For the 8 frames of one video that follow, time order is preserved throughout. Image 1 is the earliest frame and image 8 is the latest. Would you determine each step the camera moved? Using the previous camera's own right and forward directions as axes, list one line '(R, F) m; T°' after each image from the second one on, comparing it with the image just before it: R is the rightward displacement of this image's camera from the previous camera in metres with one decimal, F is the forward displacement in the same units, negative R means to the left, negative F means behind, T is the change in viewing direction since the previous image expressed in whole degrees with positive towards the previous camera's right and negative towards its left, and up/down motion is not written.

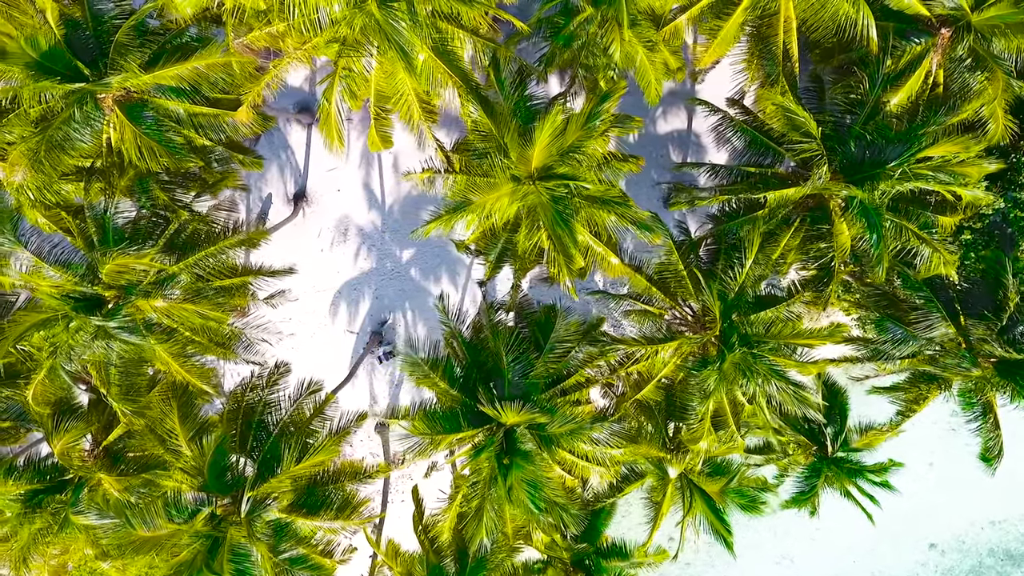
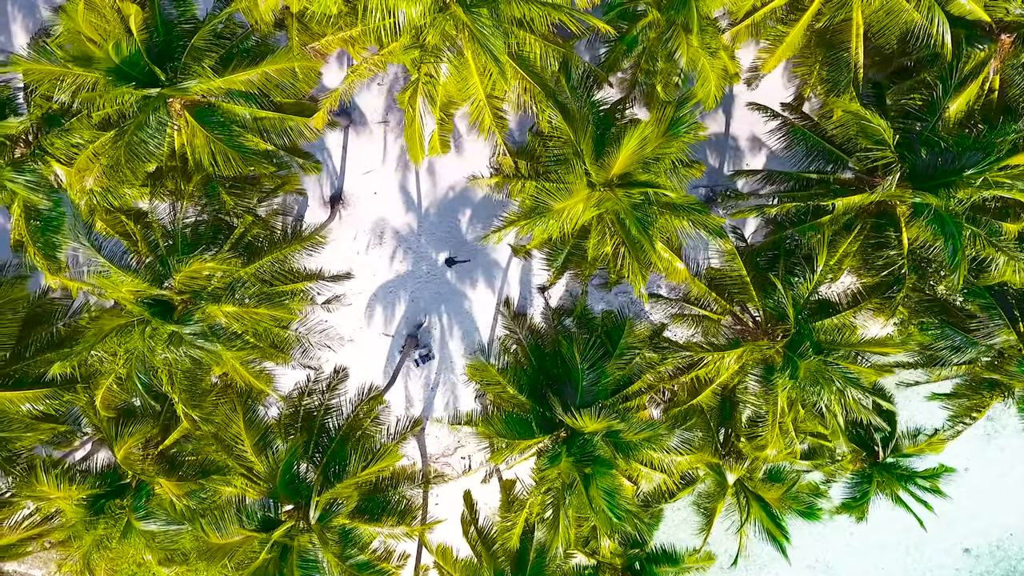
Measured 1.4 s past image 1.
(-1.0, 0.0) m; 0°
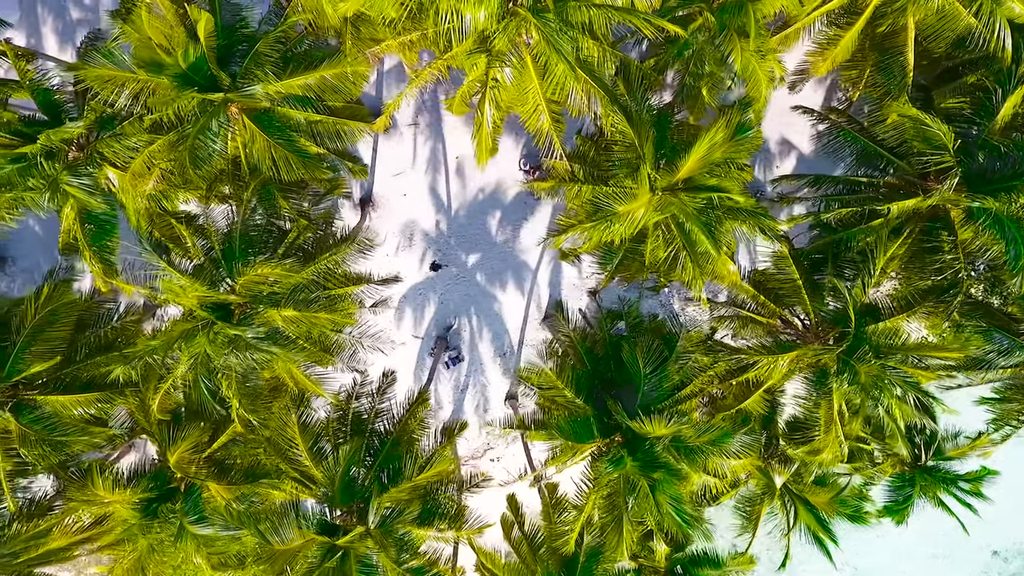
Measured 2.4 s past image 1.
(-0.8, 0.0) m; 0°
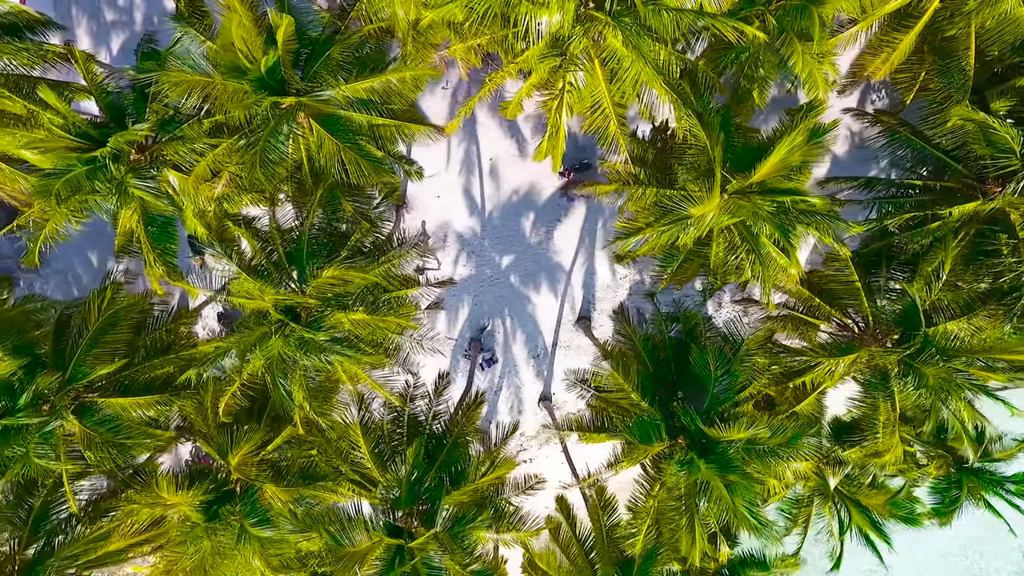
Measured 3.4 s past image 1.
(-1.0, 0.0) m; 0°
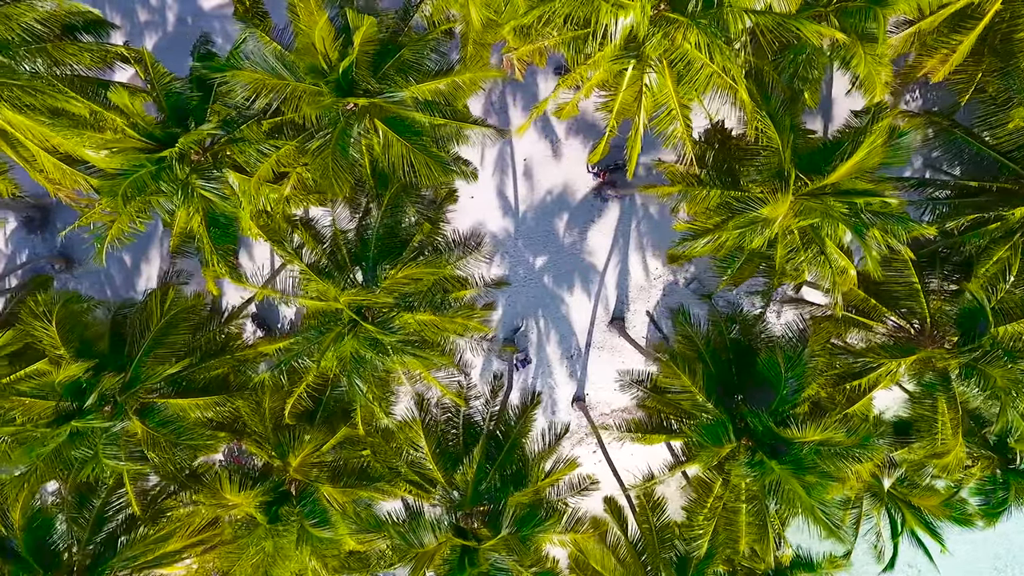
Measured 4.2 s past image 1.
(-1.0, 0.0) m; 0°
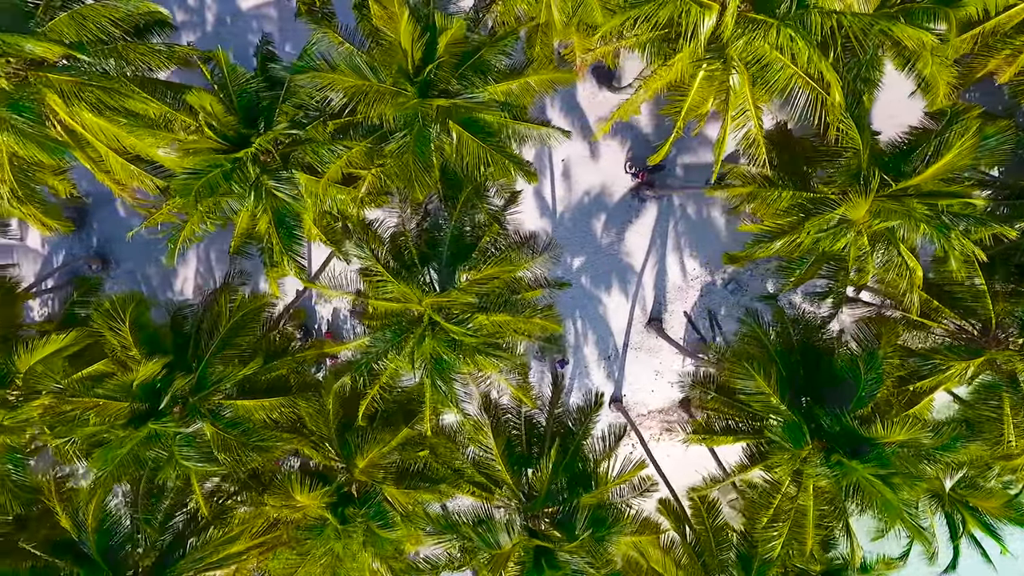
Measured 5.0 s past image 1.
(-1.1, 0.0) m; 0°
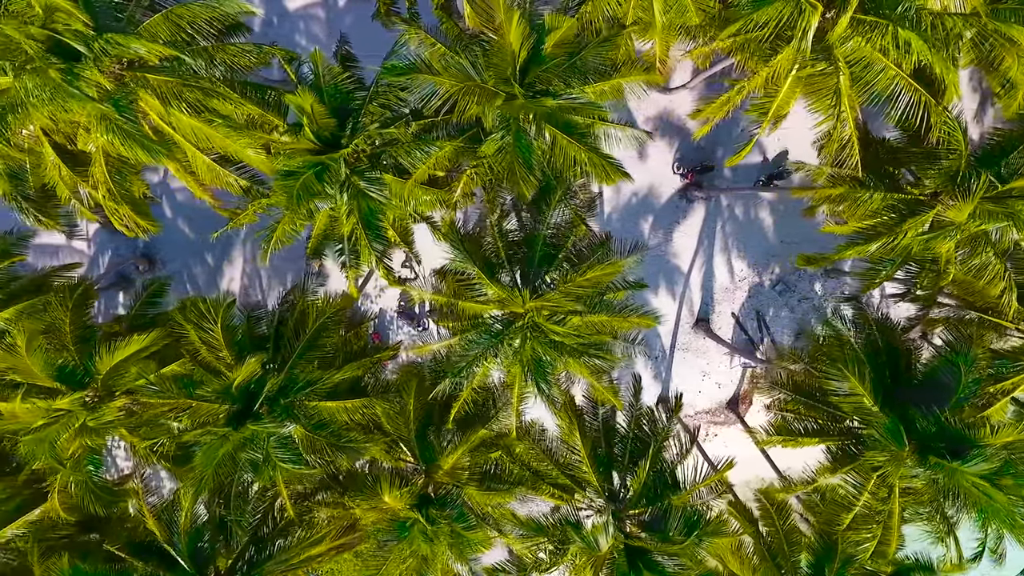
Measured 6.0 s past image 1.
(-1.4, 0.0) m; 0°
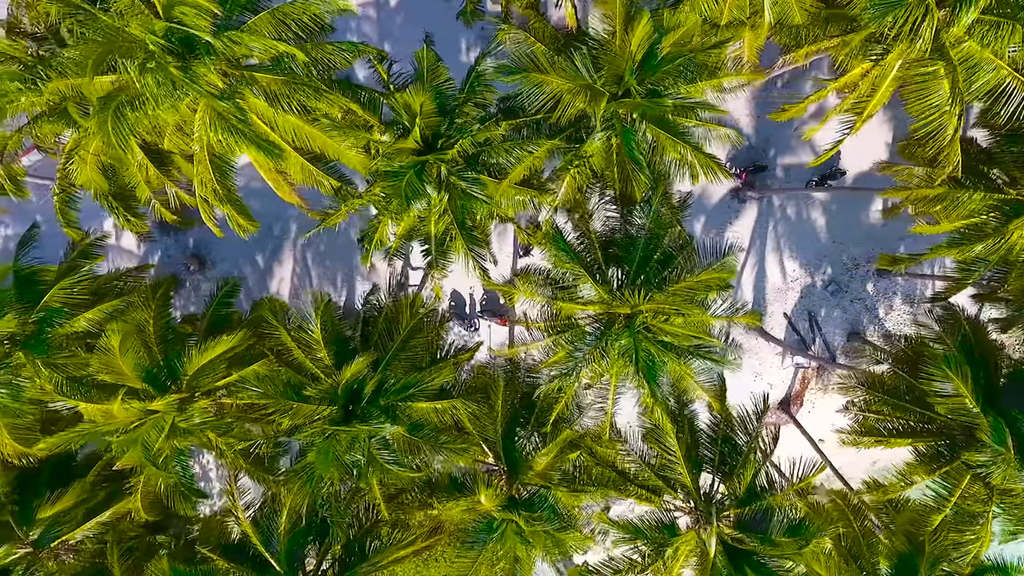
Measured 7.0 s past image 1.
(-1.5, 0.0) m; 0°
